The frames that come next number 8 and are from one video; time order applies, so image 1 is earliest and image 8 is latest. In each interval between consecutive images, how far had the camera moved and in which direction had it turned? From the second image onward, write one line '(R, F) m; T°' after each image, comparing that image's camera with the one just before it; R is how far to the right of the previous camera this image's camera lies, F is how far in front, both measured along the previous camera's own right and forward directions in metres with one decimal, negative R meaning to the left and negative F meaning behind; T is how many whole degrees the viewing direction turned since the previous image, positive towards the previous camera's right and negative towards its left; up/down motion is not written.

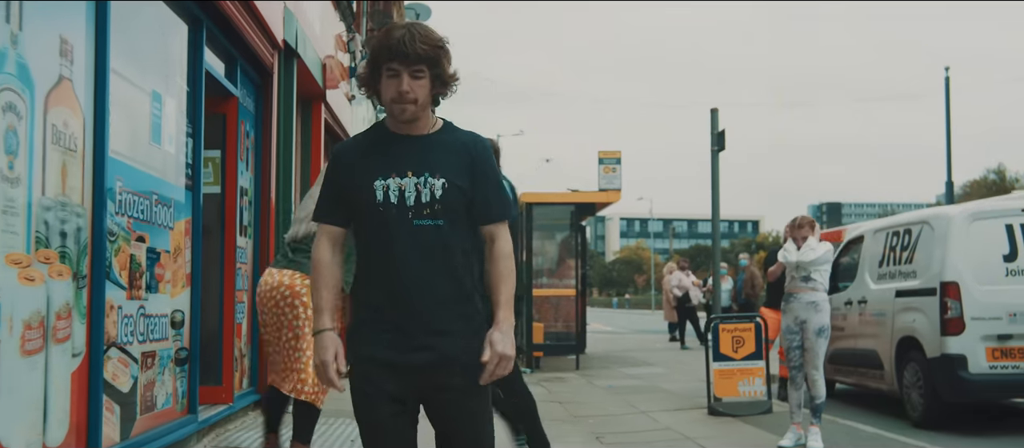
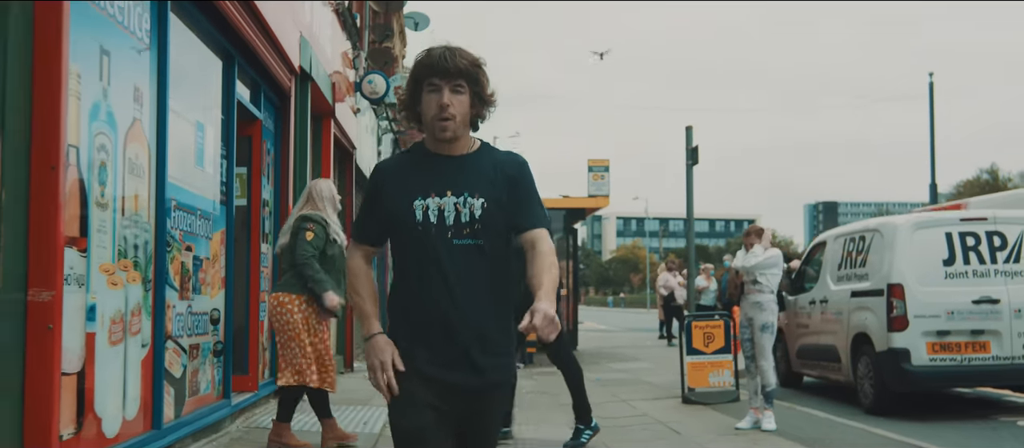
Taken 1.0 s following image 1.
(0.0, -0.9) m; 0°
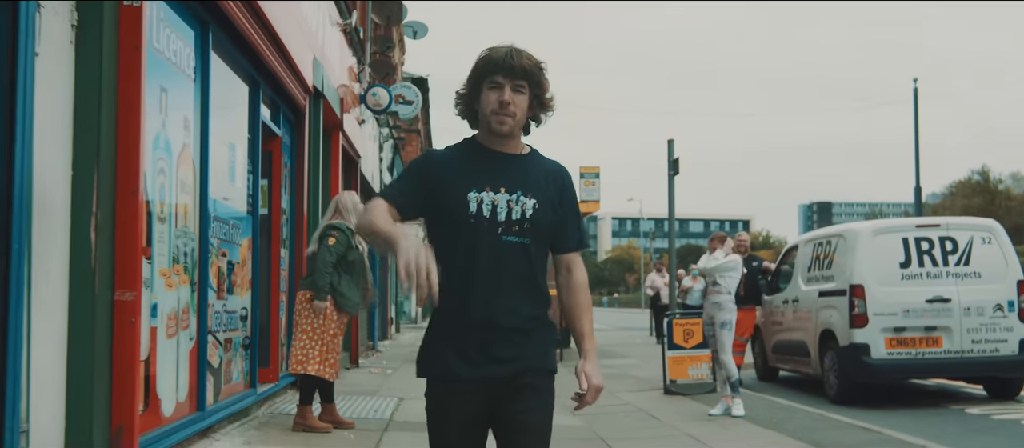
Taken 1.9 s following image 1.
(0.0, -0.8) m; 0°
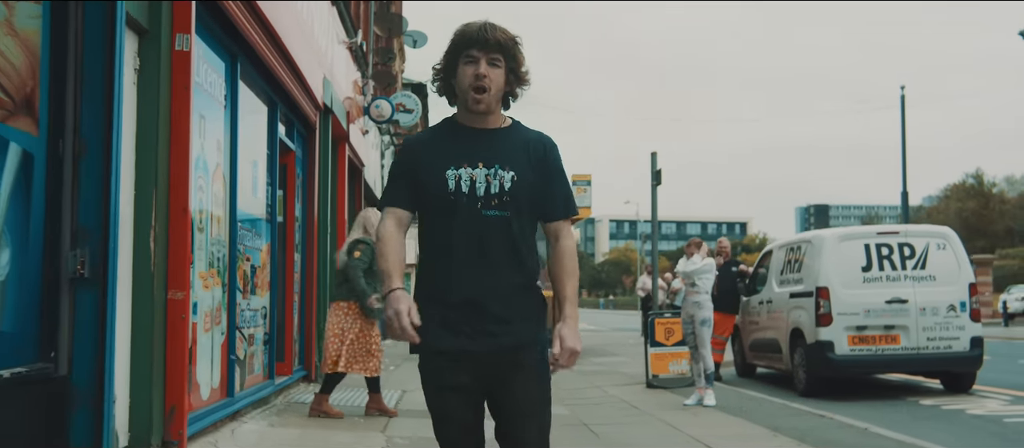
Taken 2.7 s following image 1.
(0.0, -0.8) m; 0°
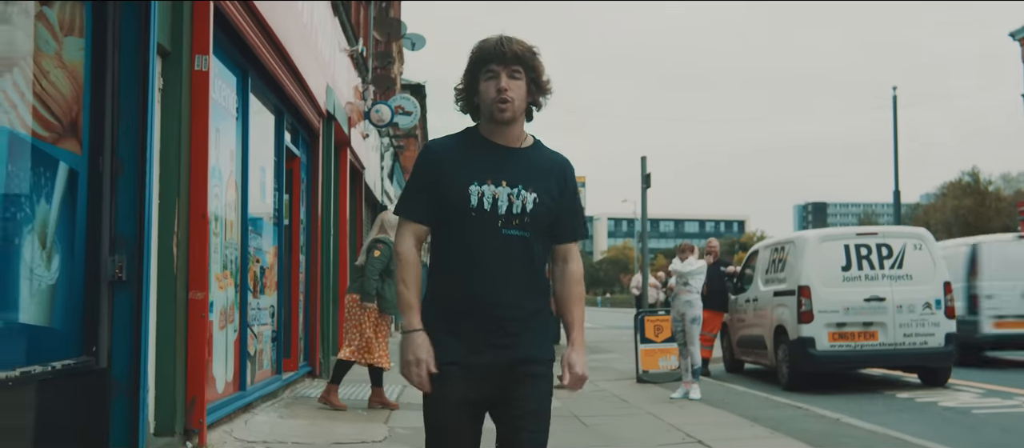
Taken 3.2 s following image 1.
(0.0, -0.5) m; 0°
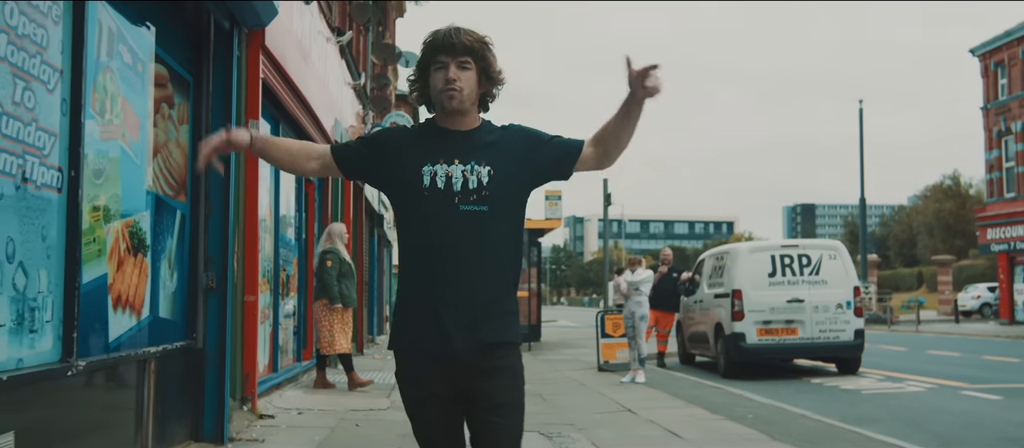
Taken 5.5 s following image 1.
(+0.2, -2.0) m; +1°
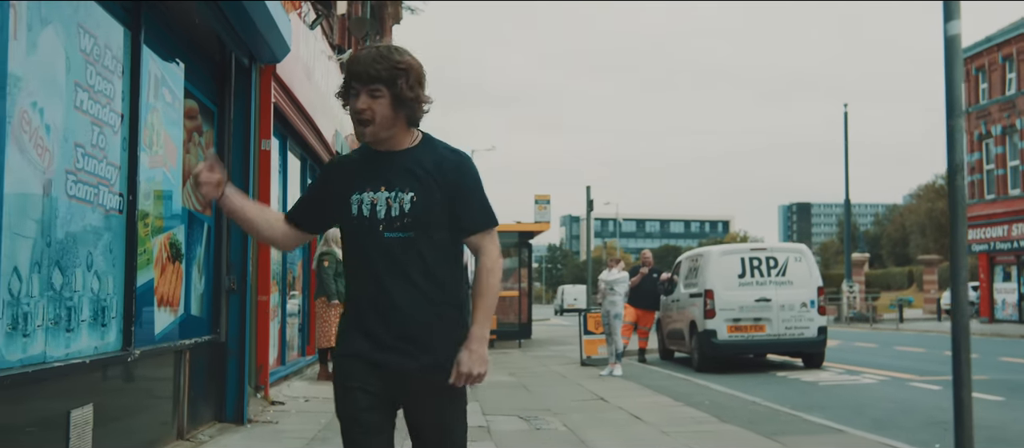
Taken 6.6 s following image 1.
(+0.1, -1.0) m; 0°
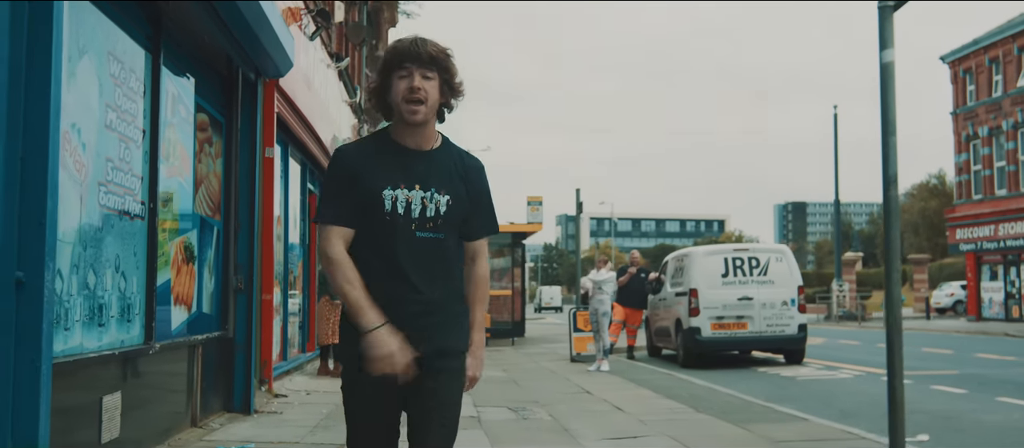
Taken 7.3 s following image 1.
(+0.1, -0.5) m; 0°
